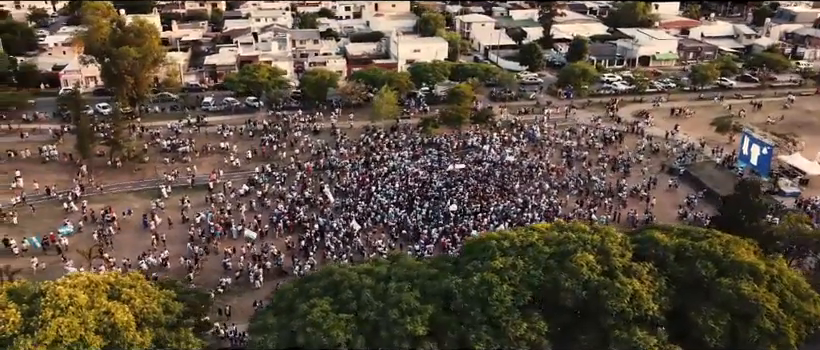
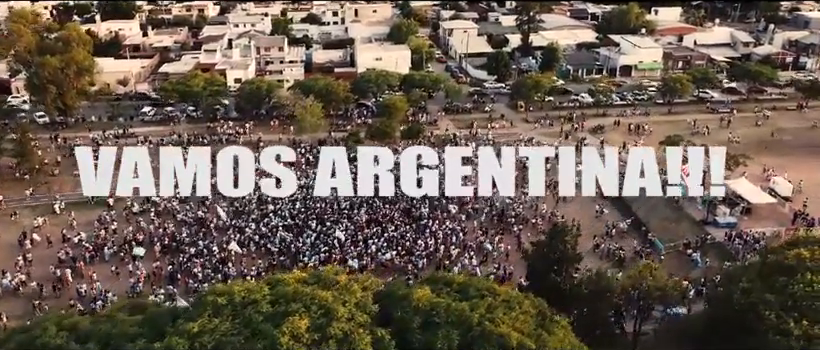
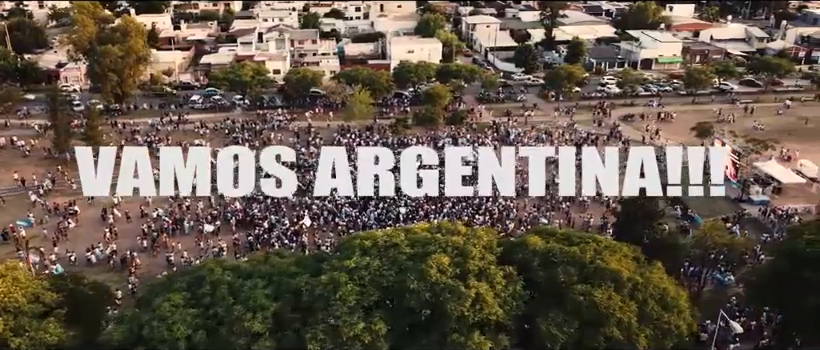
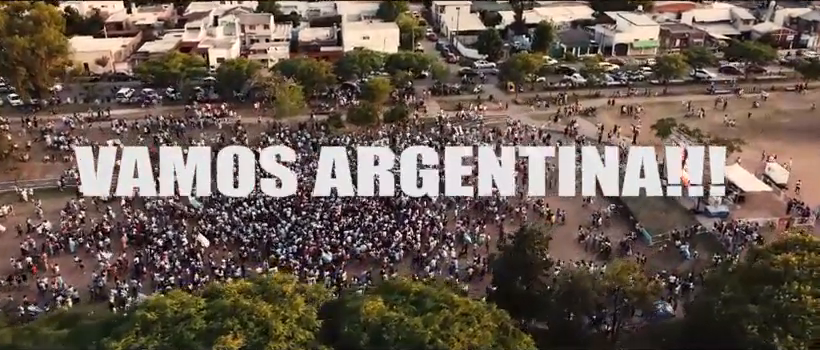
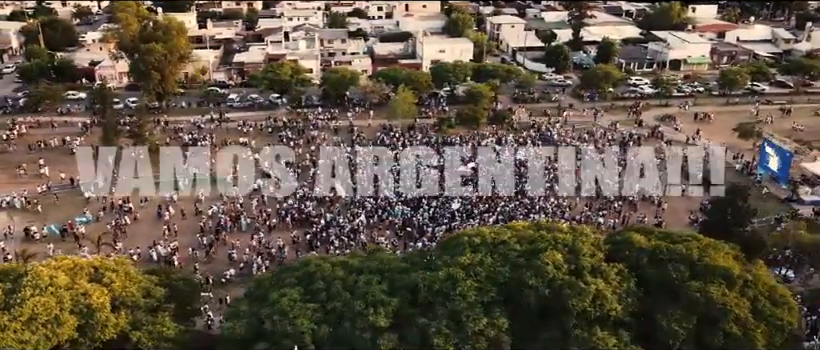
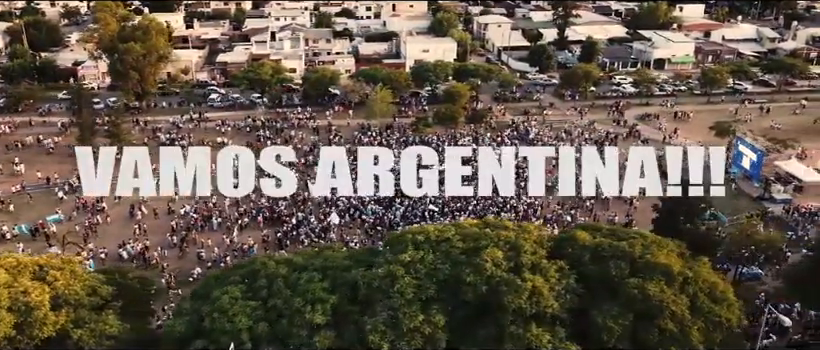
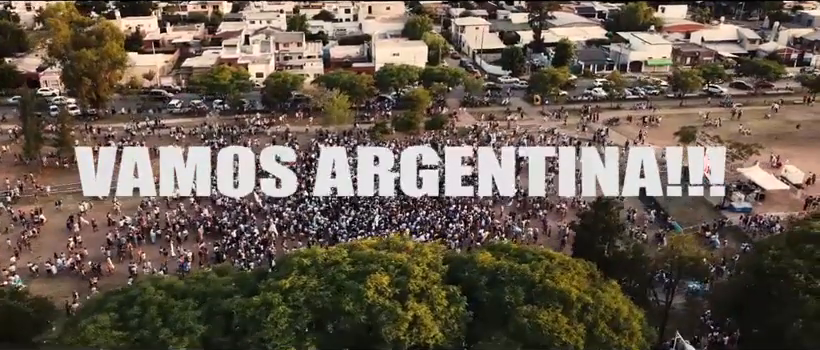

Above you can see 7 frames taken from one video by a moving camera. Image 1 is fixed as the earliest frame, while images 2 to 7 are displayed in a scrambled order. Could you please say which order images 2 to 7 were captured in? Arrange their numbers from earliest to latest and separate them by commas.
5, 6, 3, 7, 2, 4
